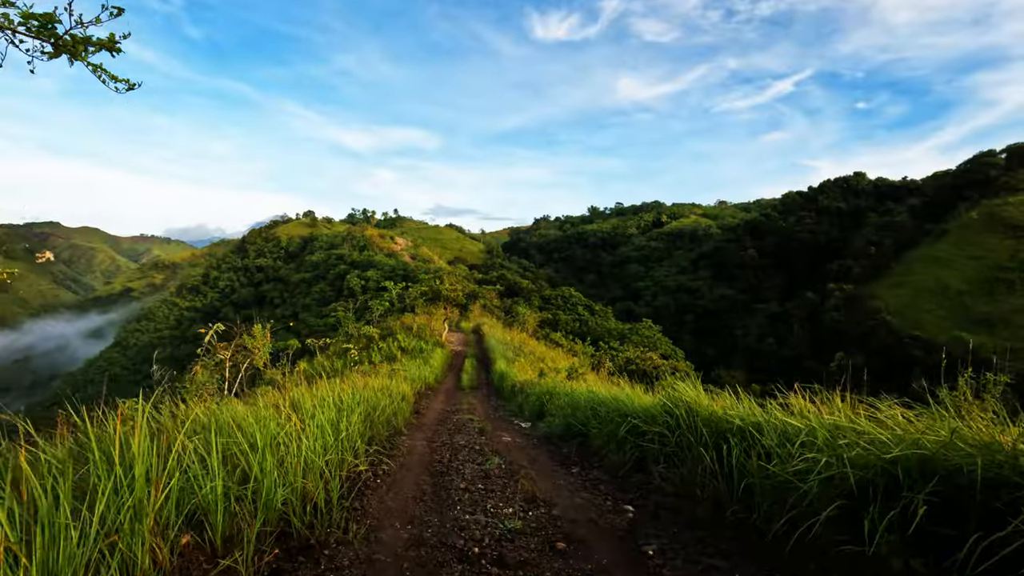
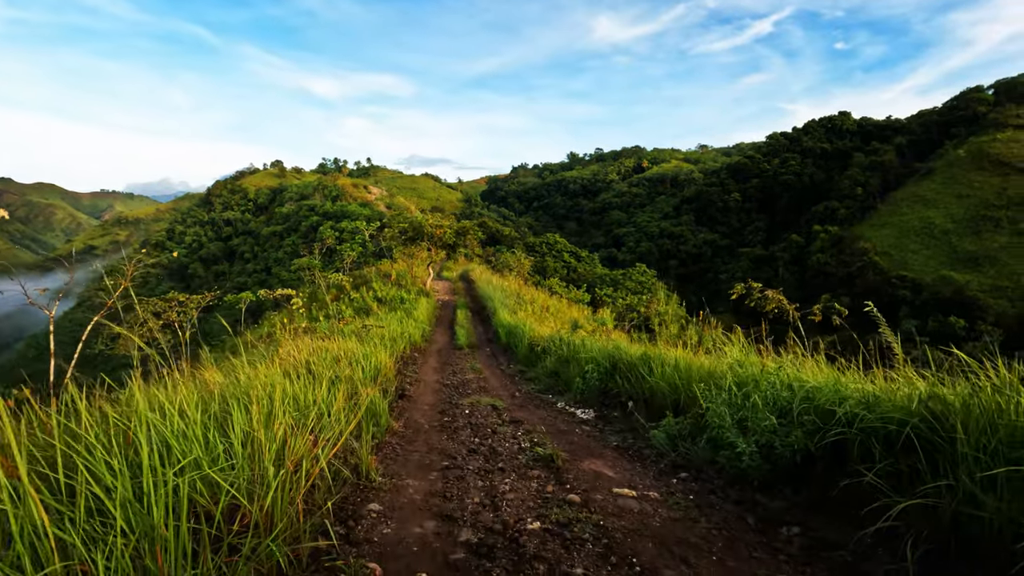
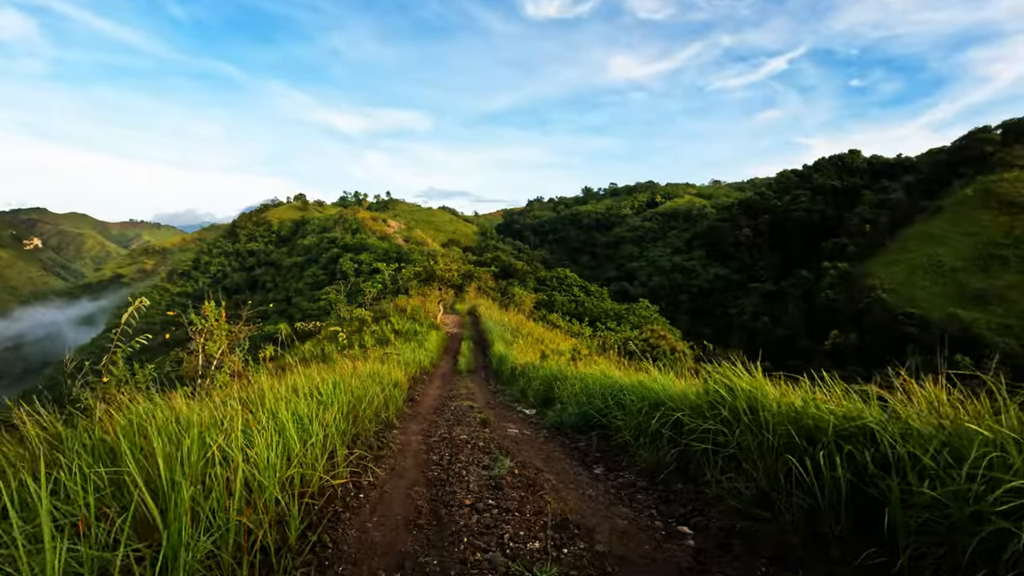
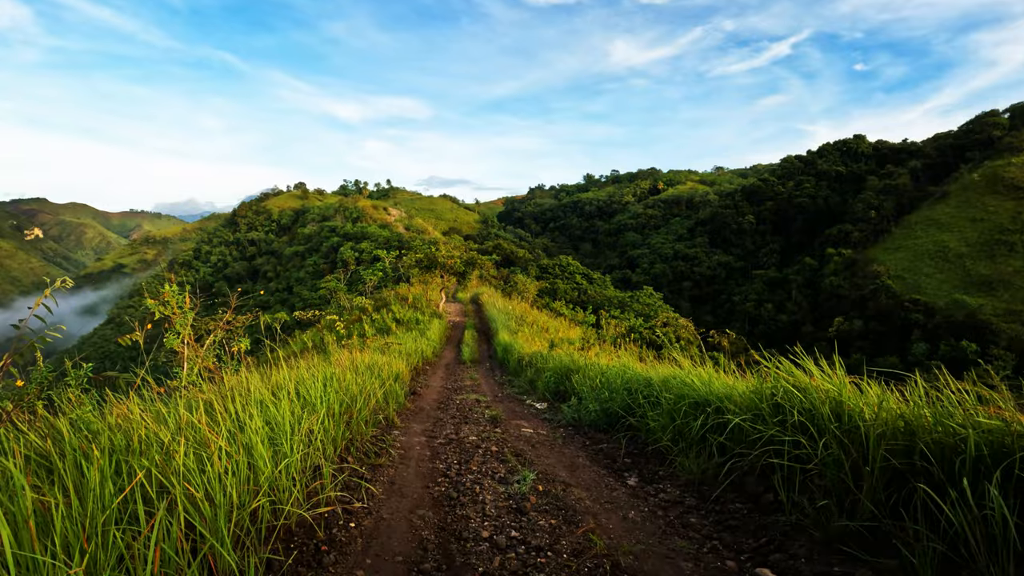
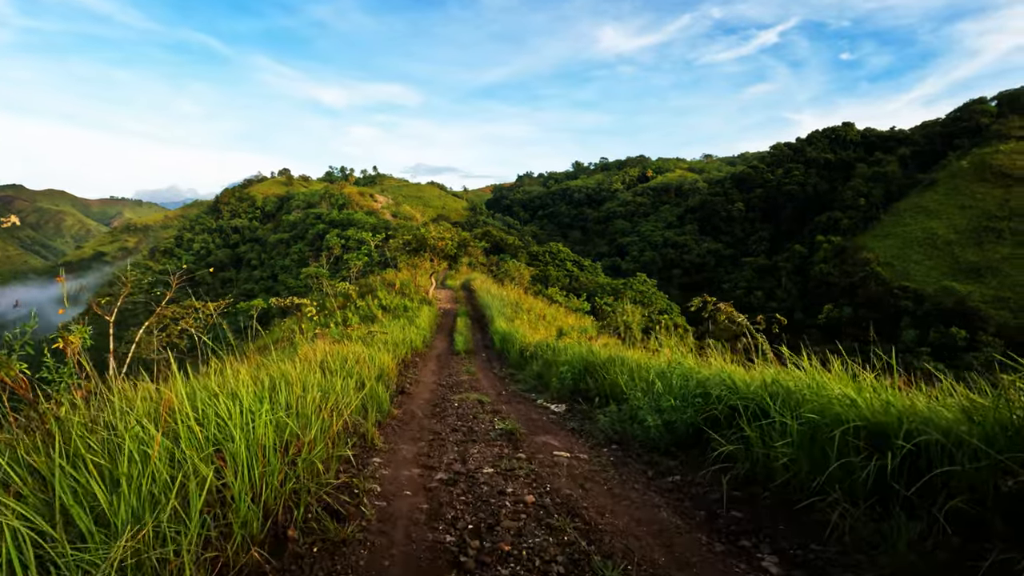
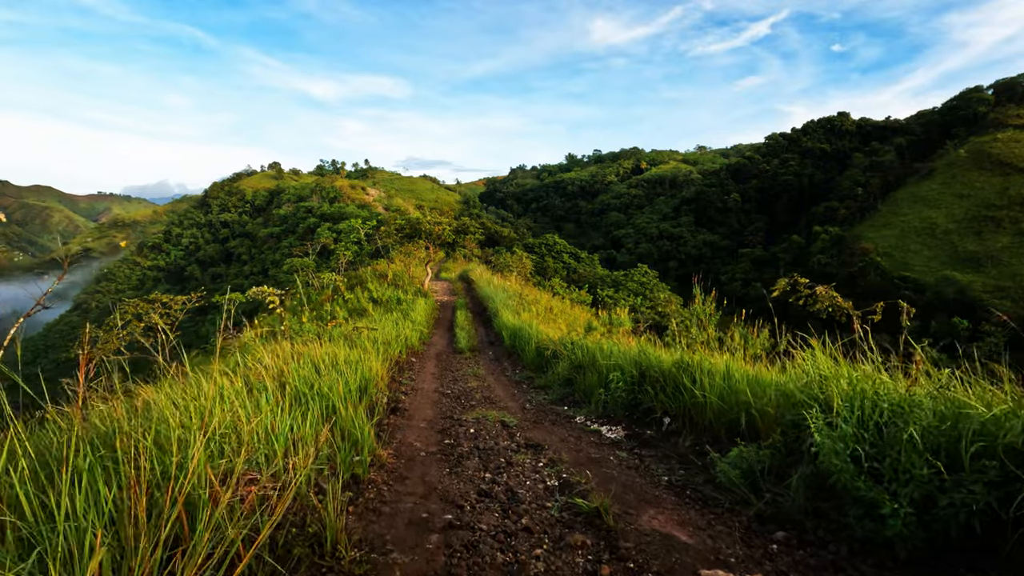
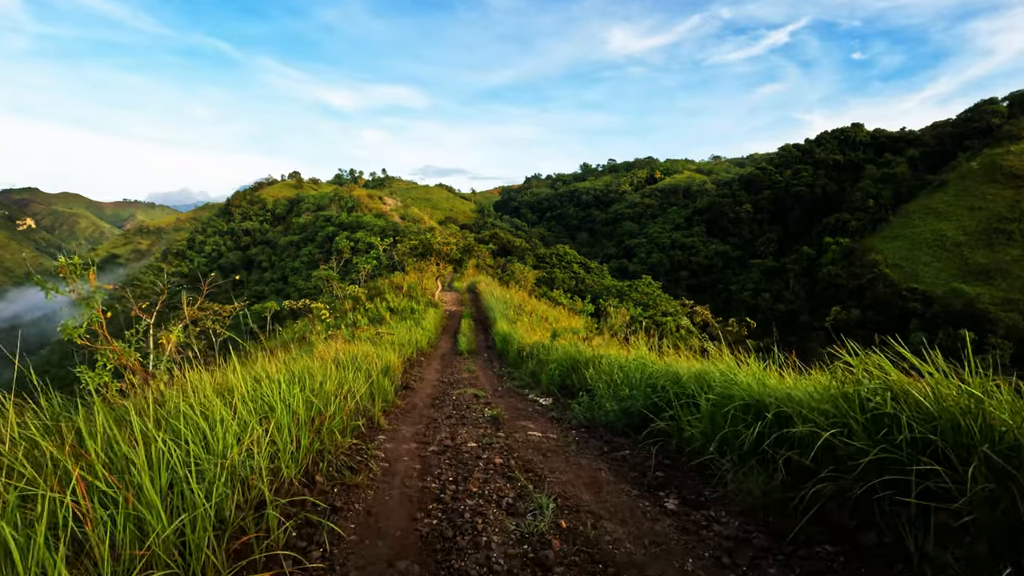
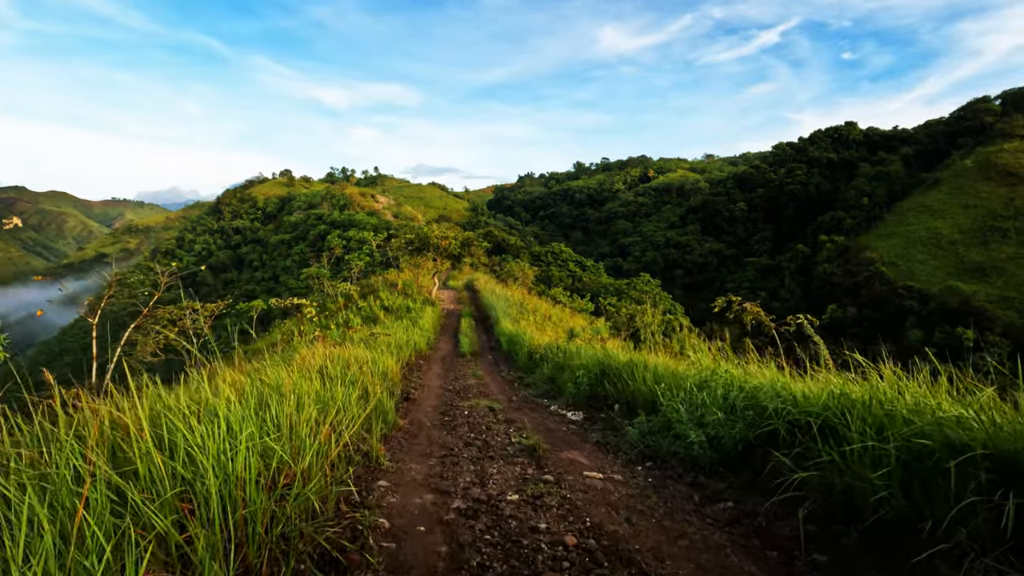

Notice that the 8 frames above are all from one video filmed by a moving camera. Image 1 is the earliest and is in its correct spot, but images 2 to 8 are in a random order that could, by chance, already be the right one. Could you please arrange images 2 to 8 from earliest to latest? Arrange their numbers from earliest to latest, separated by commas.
3, 4, 7, 5, 8, 2, 6
